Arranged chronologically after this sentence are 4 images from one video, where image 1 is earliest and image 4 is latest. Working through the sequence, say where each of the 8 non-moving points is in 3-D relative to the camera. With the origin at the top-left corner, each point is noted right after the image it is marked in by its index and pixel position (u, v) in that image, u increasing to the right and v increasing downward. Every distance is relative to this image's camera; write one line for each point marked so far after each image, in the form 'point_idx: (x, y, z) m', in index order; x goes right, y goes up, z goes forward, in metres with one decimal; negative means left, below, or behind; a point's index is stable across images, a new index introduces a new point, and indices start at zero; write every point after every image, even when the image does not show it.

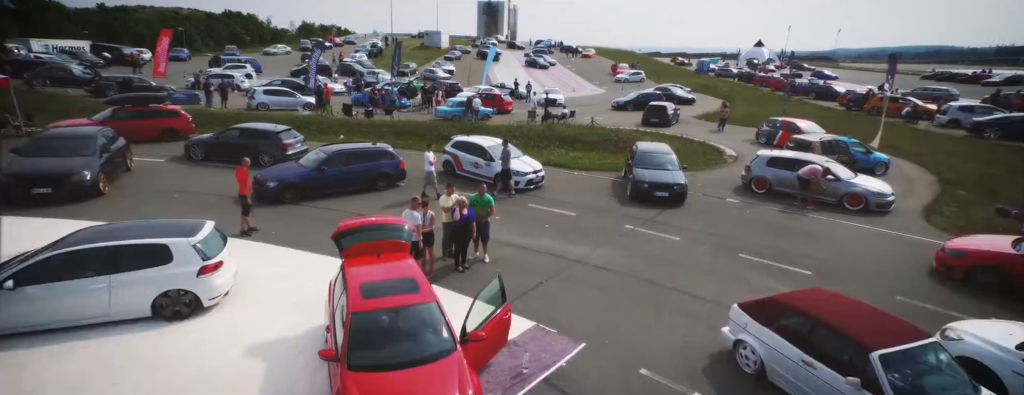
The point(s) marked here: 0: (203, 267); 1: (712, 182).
0: (-4.6, -1.0, +8.4) m
1: (+6.7, +0.5, +18.8) m
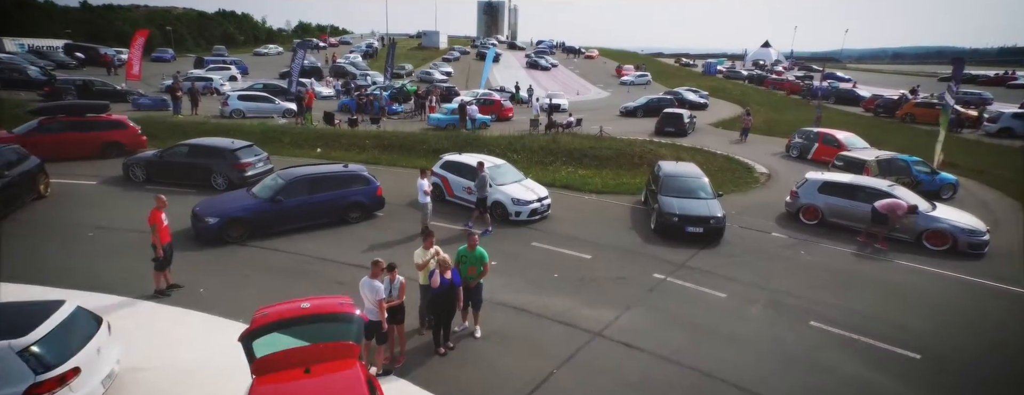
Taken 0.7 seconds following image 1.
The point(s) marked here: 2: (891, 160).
0: (-4.7, -1.8, +5.5) m
1: (+6.7, -0.3, +15.9) m
2: (+10.7, +1.1, +15.9) m
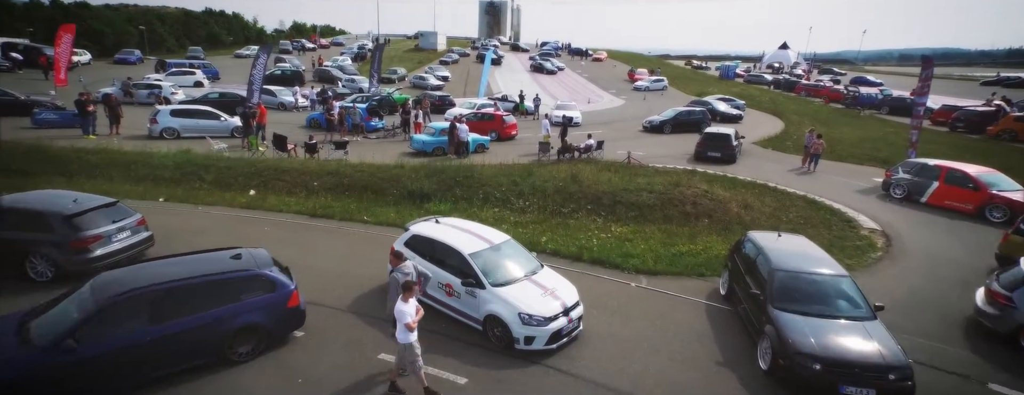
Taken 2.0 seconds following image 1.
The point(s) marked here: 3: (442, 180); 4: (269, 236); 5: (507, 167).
0: (-4.6, -3.5, -0.4) m
1: (+6.8, -2.0, +9.9) m
2: (+10.8, -0.6, +9.9) m
3: (-2.1, +0.5, +16.7) m
4: (-5.6, -0.9, +13.0) m
5: (-0.2, +1.1, +20.0) m
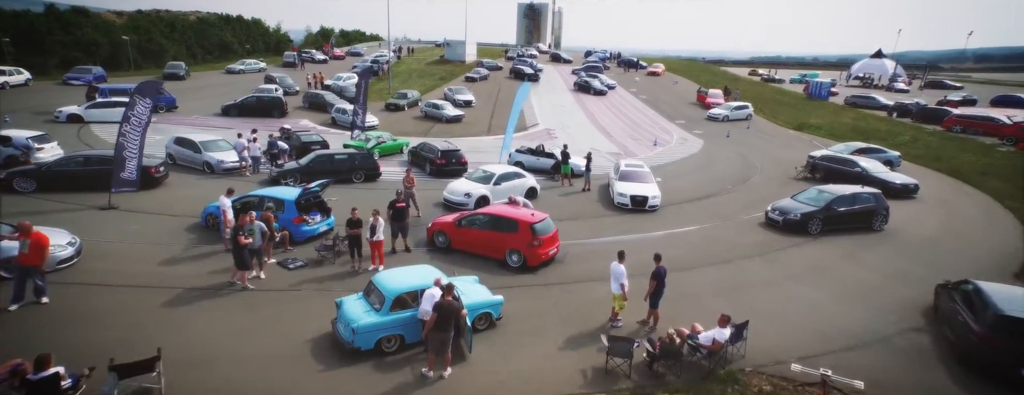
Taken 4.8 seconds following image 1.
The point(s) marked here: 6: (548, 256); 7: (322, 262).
0: (-5.6, -8.0, -12.8) m
1: (+6.5, -6.8, -3.3) m
2: (+10.5, -5.4, -3.6) m
3: (-1.9, -4.1, +4.1) m
4: (-5.7, -5.4, +0.7) m
5: (+0.2, -3.6, +7.3) m
6: (+0.9, -1.6, +15.1) m
7: (-5.1, -1.7, +14.8) m
